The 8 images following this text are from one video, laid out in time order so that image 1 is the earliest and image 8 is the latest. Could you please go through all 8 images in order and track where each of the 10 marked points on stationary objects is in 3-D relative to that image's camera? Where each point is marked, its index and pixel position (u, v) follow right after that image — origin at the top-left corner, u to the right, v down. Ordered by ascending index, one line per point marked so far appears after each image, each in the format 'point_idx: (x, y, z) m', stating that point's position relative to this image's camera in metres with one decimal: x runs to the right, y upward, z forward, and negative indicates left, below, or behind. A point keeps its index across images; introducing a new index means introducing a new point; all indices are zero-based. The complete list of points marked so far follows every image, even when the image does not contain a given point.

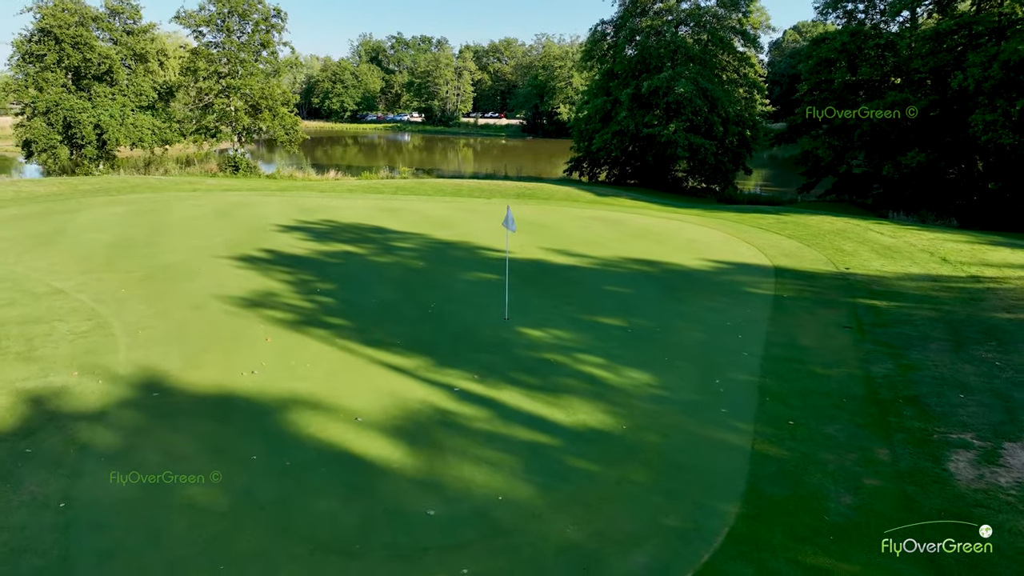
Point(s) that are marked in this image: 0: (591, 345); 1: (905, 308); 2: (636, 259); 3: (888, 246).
0: (+1.0, -0.7, +9.1) m
1: (+5.9, -0.3, +10.7) m
2: (+2.5, +0.6, +14.4) m
3: (+8.0, +0.9, +15.2) m
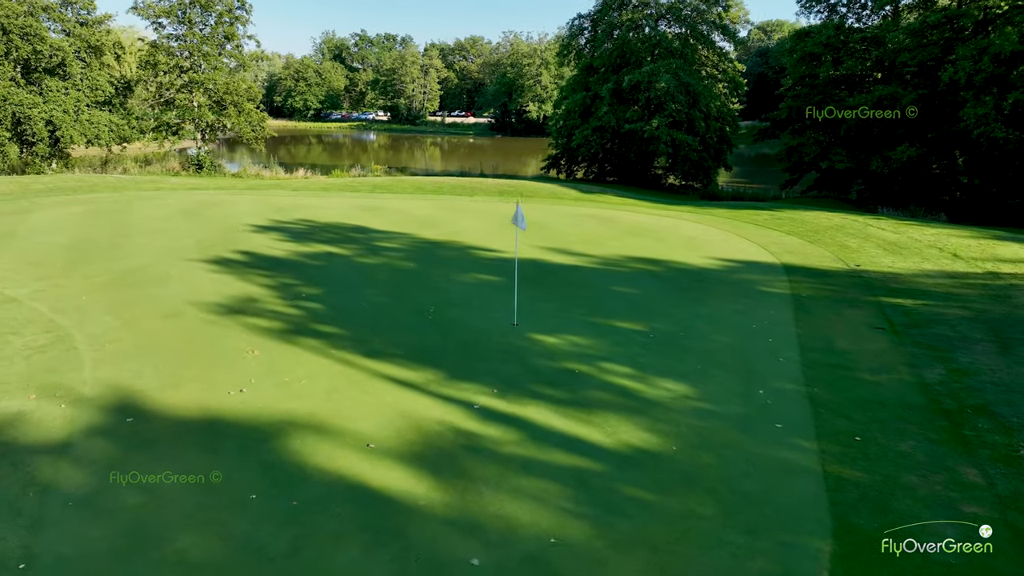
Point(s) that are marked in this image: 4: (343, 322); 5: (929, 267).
0: (+1.2, -0.8, +8.3) m
1: (+6.0, -0.3, +10.1) m
2: (+2.4, +0.6, +13.7) m
3: (+7.9, +0.9, +14.7) m
4: (-2.2, -0.5, +9.4) m
5: (+7.5, +0.4, +12.8) m
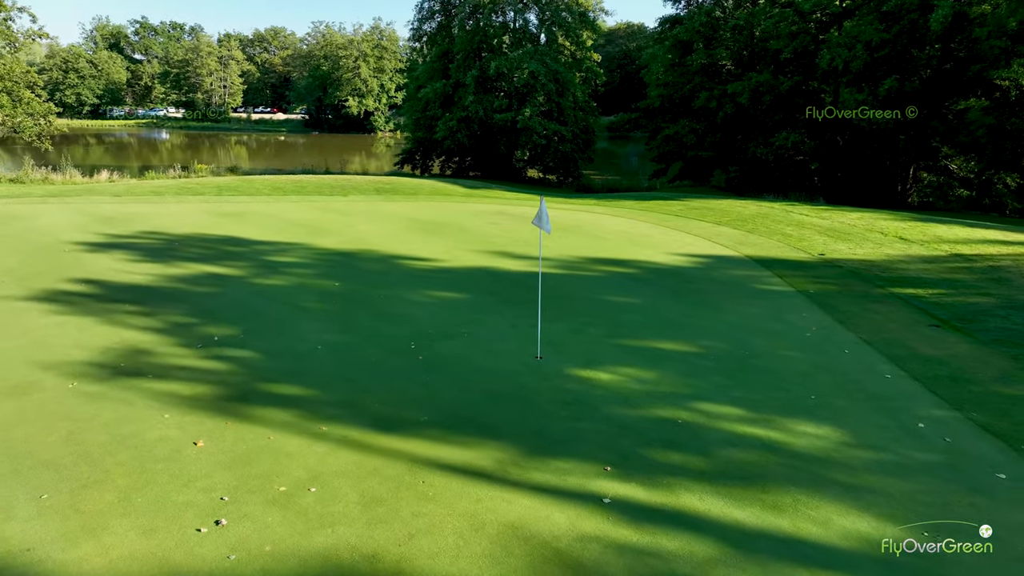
0: (+1.7, -0.9, +6.4) m
1: (+5.8, -0.1, +9.4) m
2: (+1.4, +0.5, +11.9) m
3: (+6.3, +1.2, +14.3) m
4: (-1.9, -0.8, +6.6) m
5: (+6.5, +0.6, +12.3) m
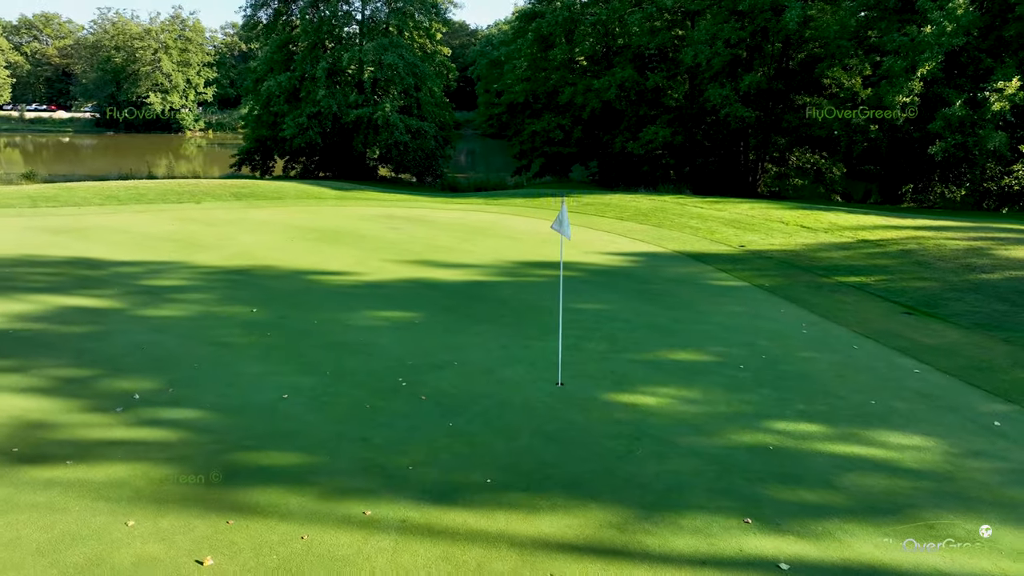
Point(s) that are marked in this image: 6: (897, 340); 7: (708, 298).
0: (+2.0, -0.9, +5.8) m
1: (+5.2, +0.1, +9.7) m
2: (+0.3, +0.4, +11.0) m
3: (+4.5, +1.4, +14.5) m
4: (-1.6, -1.1, +5.1) m
5: (+5.1, +0.8, +12.7) m
6: (+4.0, -0.5, +7.4) m
7: (+2.5, -0.1, +9.1) m
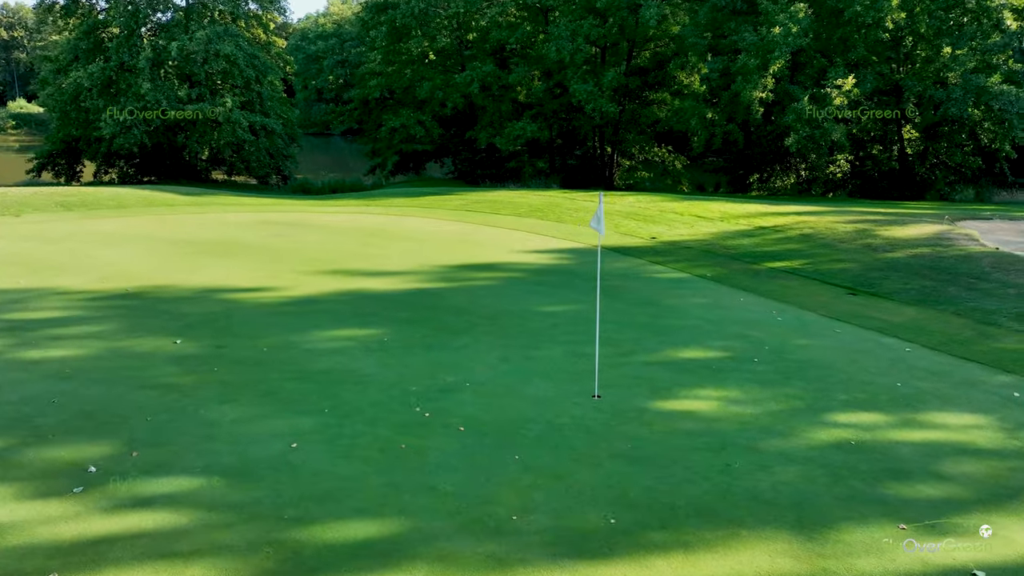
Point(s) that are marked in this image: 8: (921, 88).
0: (+2.3, -0.9, +5.7) m
1: (+4.4, +0.3, +10.2) m
2: (-0.7, +0.3, +10.3) m
3: (+2.4, +1.6, +14.7) m
4: (-0.9, -1.2, +4.1) m
5: (+3.5, +1.1, +13.1) m
6: (+3.8, -0.4, +7.7) m
7: (+1.9, 0.0, +9.0) m
8: (+11.2, +5.4, +19.5) m
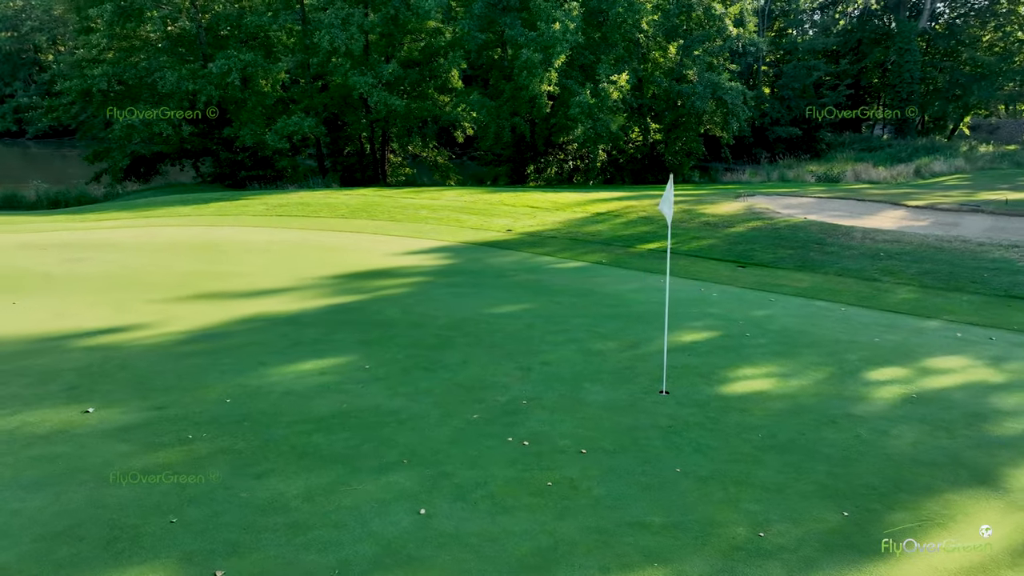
0: (+2.6, -0.6, +6.0) m
1: (+2.6, +0.7, +10.9) m
2: (-2.1, +0.2, +9.0) m
3: (-1.1, +1.6, +14.3) m
4: (+0.3, -1.3, +3.3) m
5: (+0.7, +1.3, +13.2) m
6: (+3.2, 0.0, +8.4) m
7: (+0.9, +0.1, +8.9) m
8: (+4.7, +6.3, +22.0) m
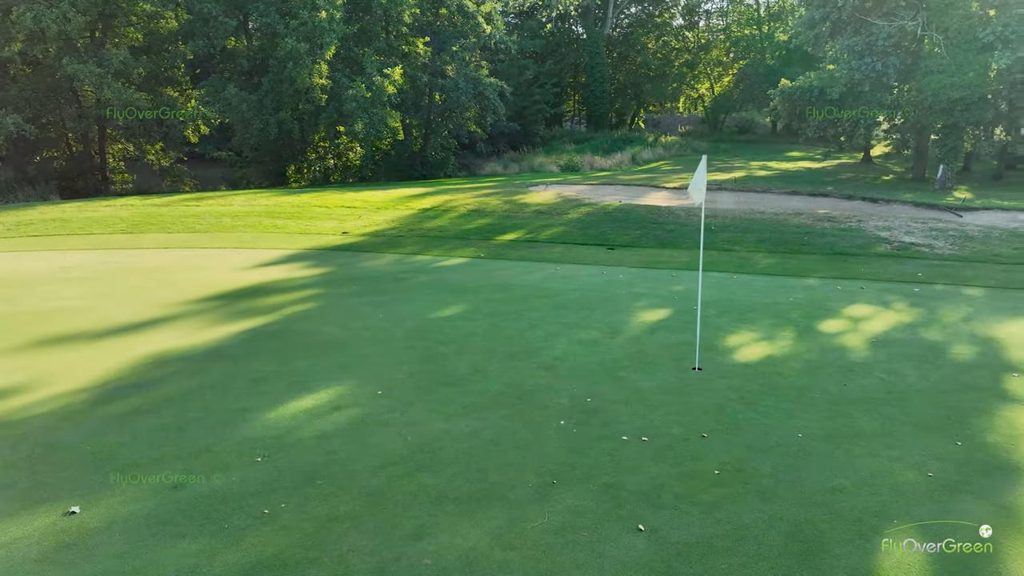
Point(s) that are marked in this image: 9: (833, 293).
0: (+2.5, -0.3, +6.7) m
1: (+0.4, +0.9, +11.2) m
2: (-3.1, -0.1, +7.6) m
3: (-4.4, +1.4, +12.8) m
4: (+1.5, -1.2, +3.3) m
5: (-2.4, +1.2, +12.5) m
6: (+2.0, +0.3, +9.1) m
7: (-0.3, +0.1, +8.6) m
8: (-2.7, +6.4, +22.1) m
9: (+3.5, -0.1, +7.8) m
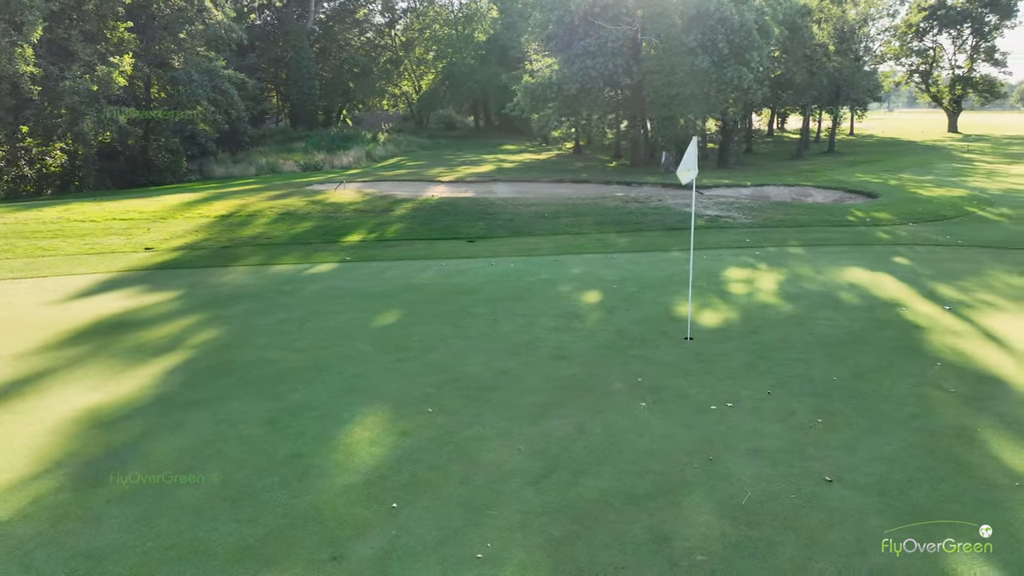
0: (+1.9, 0.0, +7.4) m
1: (-1.9, +0.9, +10.6) m
2: (-3.5, -0.4, +5.9) m
3: (-7.0, +0.8, +10.1) m
4: (+2.5, -0.9, +3.9) m
5: (-5.0, +0.9, +10.7) m
6: (+0.4, +0.5, +9.4) m
7: (-1.5, +0.1, +8.0) m
8: (-9.7, +5.8, +19.2) m
9: (+2.3, +0.3, +8.8) m
